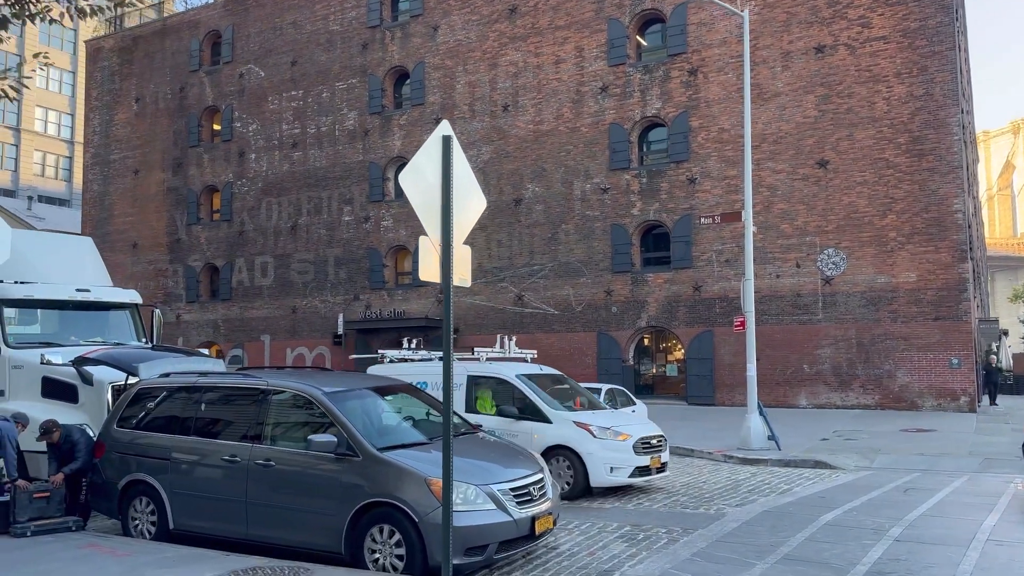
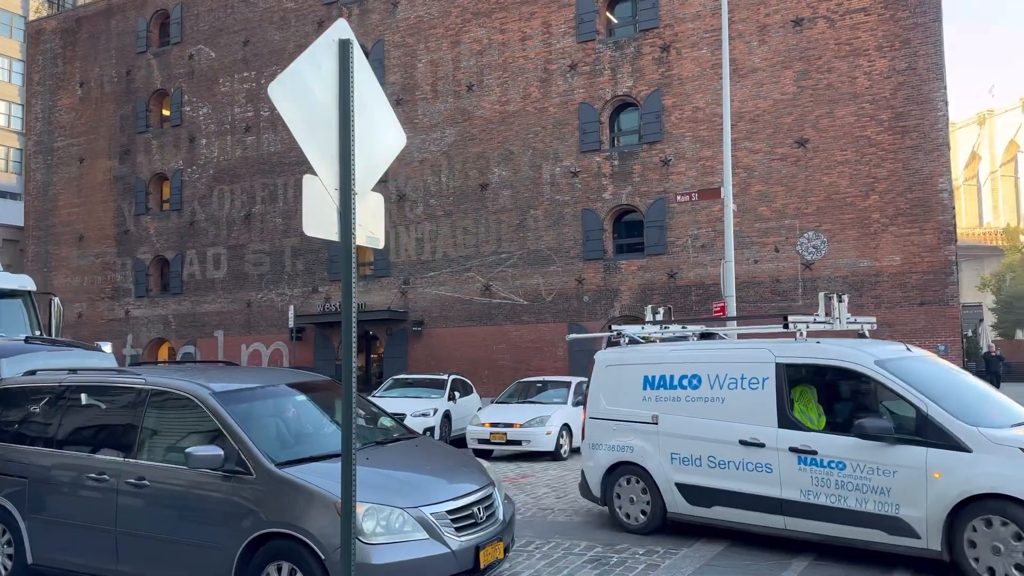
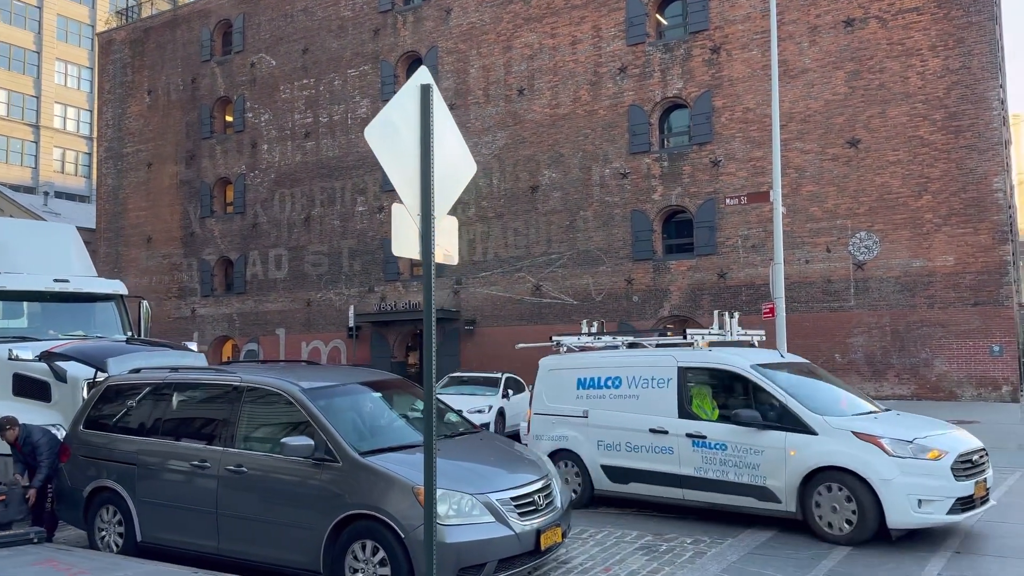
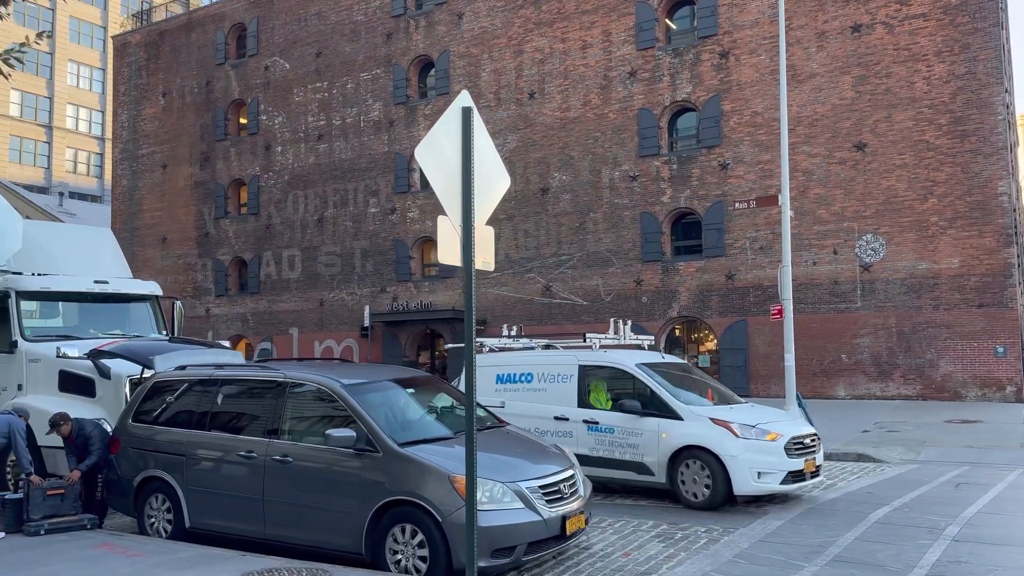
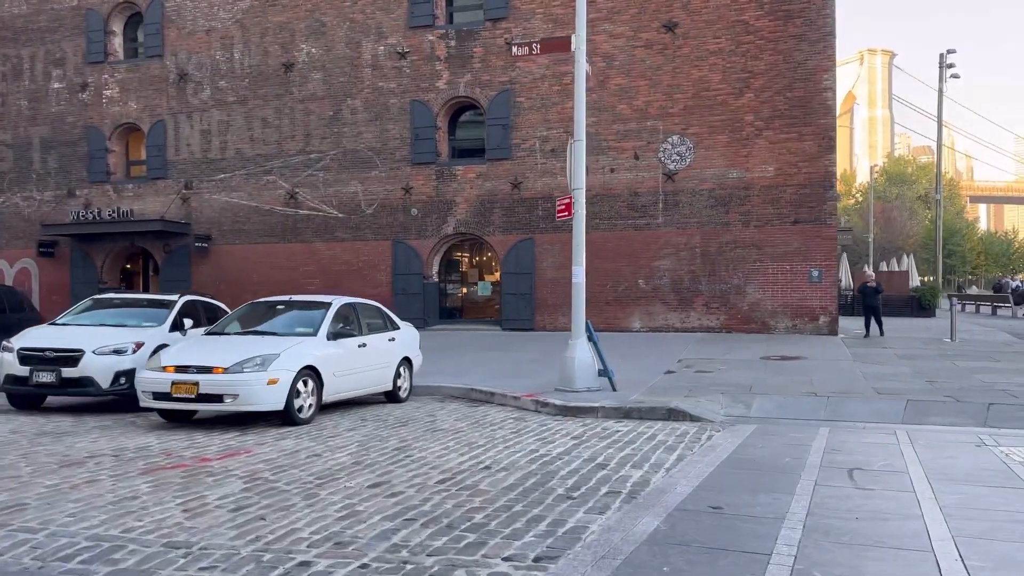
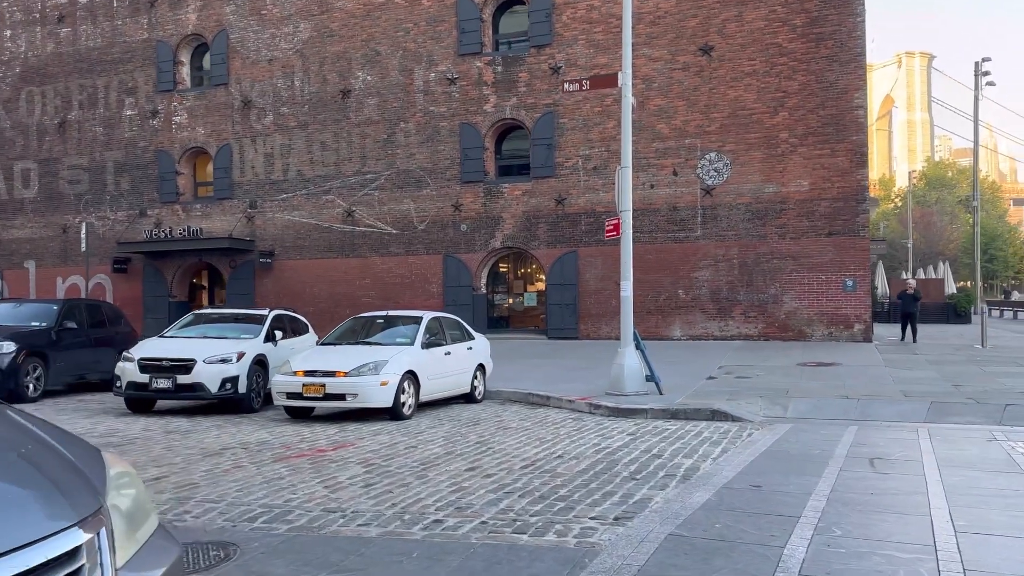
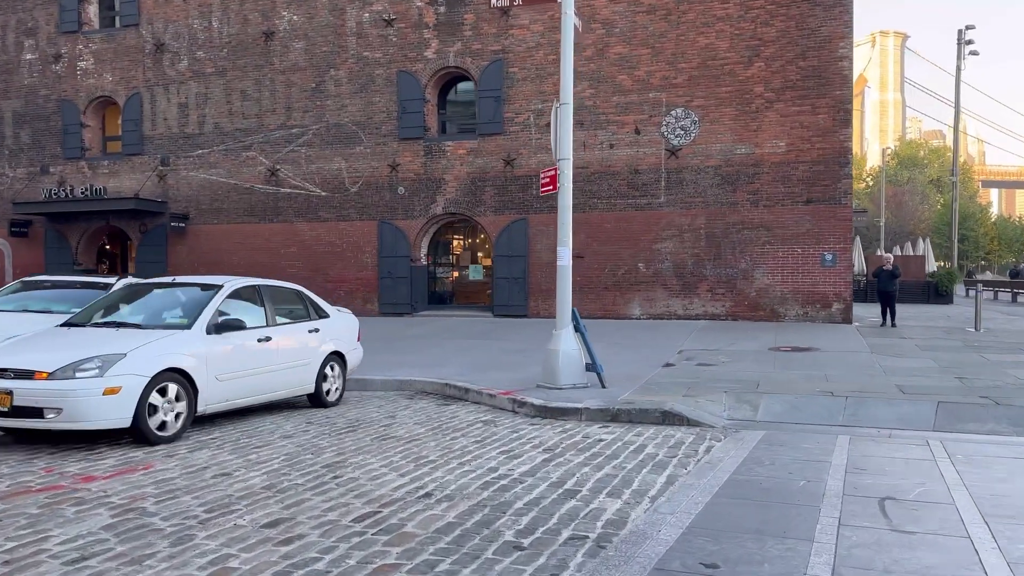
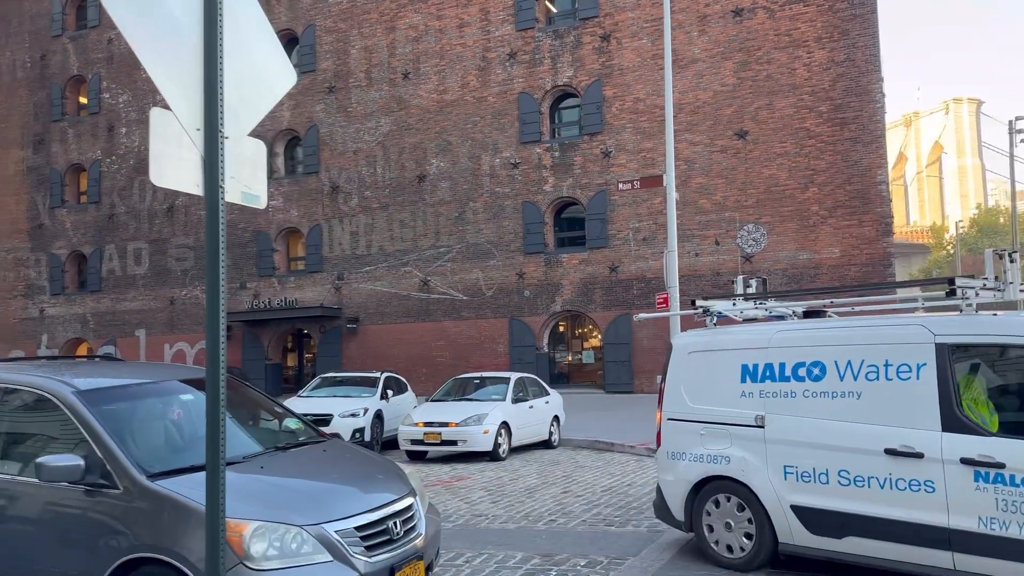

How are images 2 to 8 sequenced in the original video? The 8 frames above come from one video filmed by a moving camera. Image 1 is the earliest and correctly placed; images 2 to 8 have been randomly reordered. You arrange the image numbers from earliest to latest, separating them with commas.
4, 3, 2, 8, 6, 5, 7
